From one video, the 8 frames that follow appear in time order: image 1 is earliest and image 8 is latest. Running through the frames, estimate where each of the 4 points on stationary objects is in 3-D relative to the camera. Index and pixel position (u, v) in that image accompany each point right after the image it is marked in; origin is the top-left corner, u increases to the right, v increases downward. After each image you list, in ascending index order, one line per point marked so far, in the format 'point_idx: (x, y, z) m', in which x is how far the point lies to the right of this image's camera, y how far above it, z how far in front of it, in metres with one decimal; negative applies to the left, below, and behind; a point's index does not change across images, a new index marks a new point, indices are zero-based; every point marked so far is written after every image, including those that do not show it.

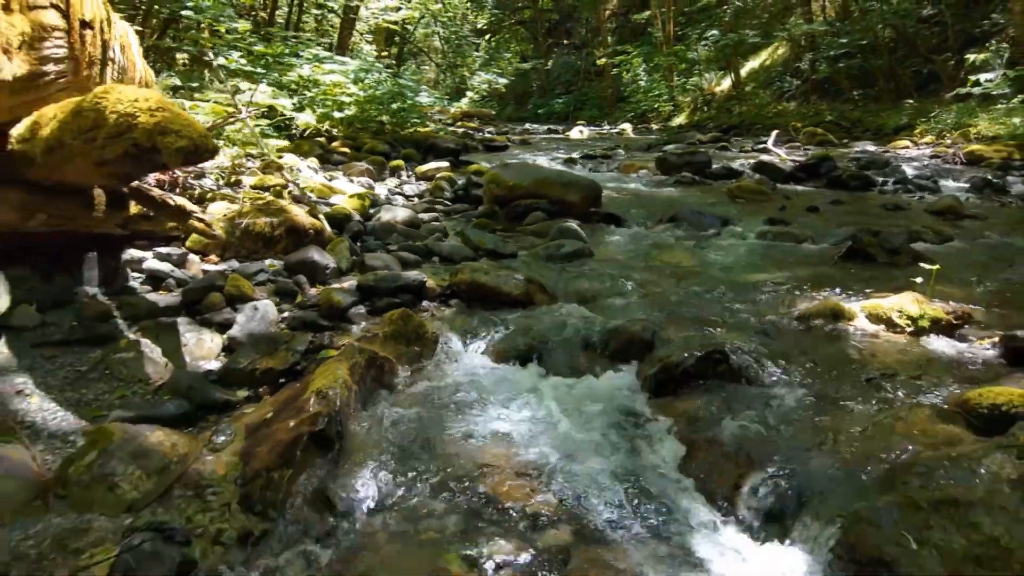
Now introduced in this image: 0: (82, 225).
0: (-3.0, +0.4, +4.3) m
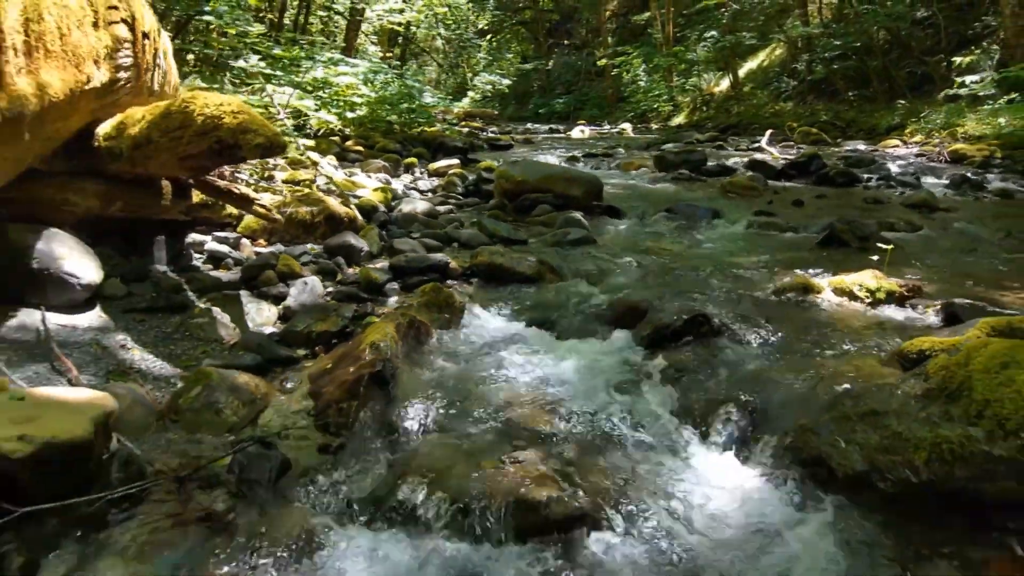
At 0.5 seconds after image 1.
0: (-2.9, +0.6, +4.9) m
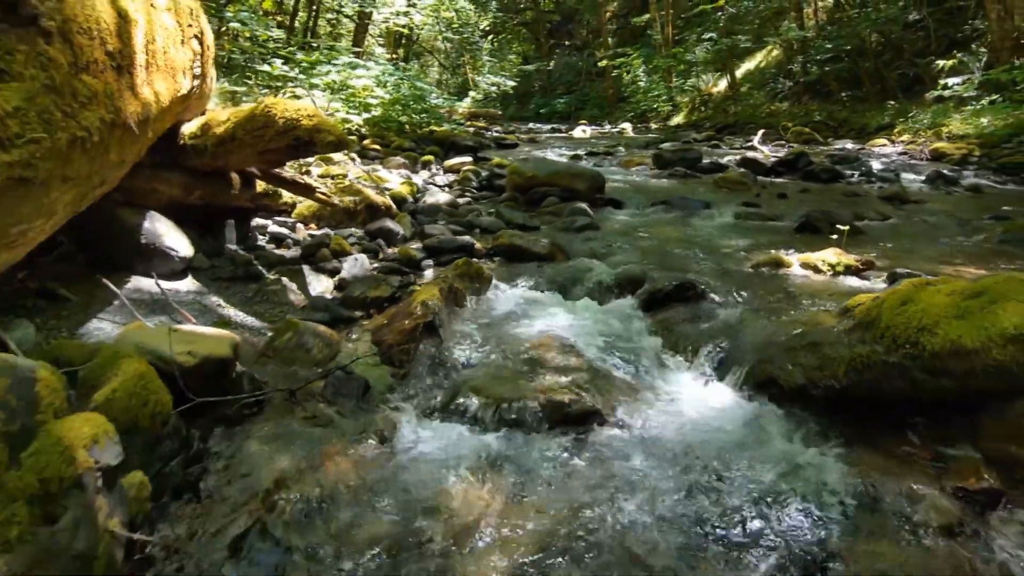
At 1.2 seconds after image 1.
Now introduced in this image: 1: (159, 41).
0: (-2.7, +0.8, +5.9) m
1: (-2.7, +1.8, +4.6) m
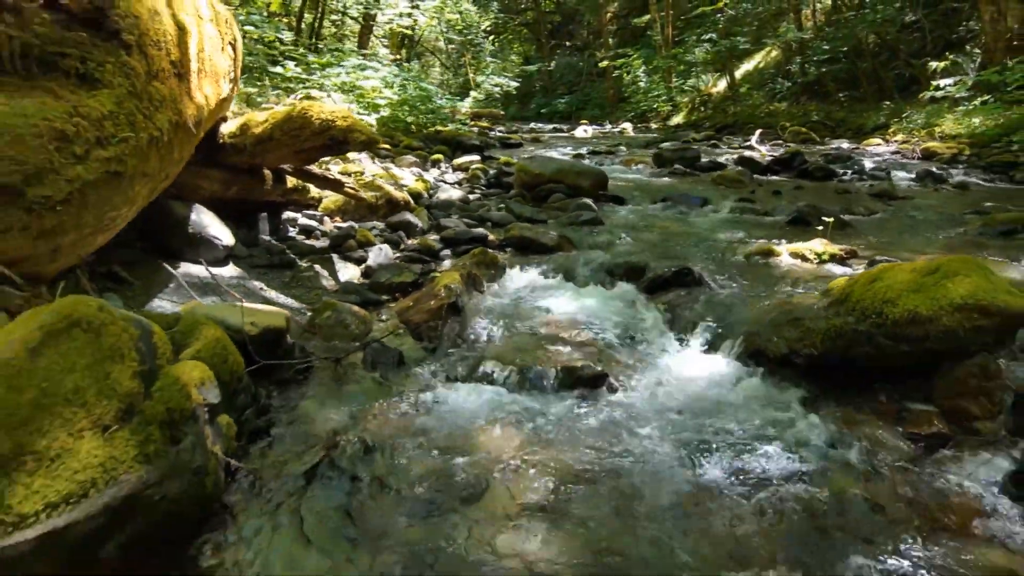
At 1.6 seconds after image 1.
0: (-2.6, +1.0, +6.4) m
1: (-2.5, +2.0, +5.1) m
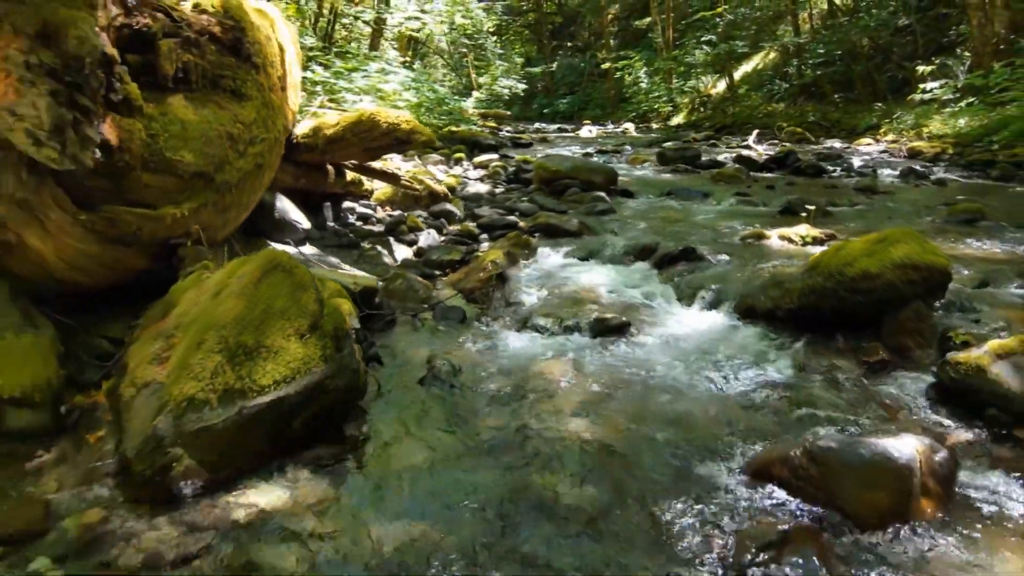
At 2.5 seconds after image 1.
0: (-2.2, +1.2, +7.5) m
1: (-2.2, +2.2, +6.2) m
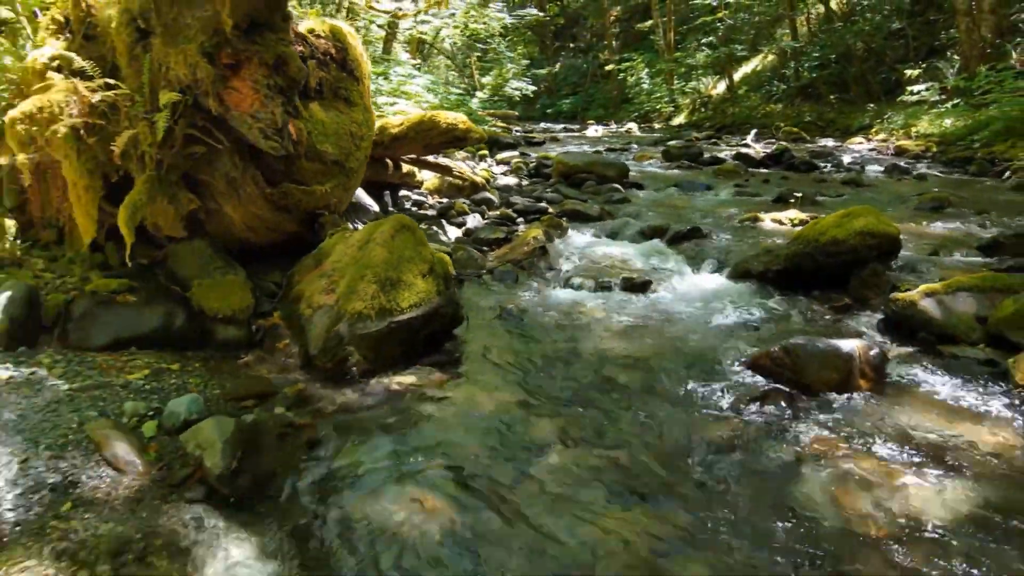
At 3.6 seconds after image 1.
0: (-1.8, +1.6, +8.9) m
1: (-1.7, +2.6, +7.6) m
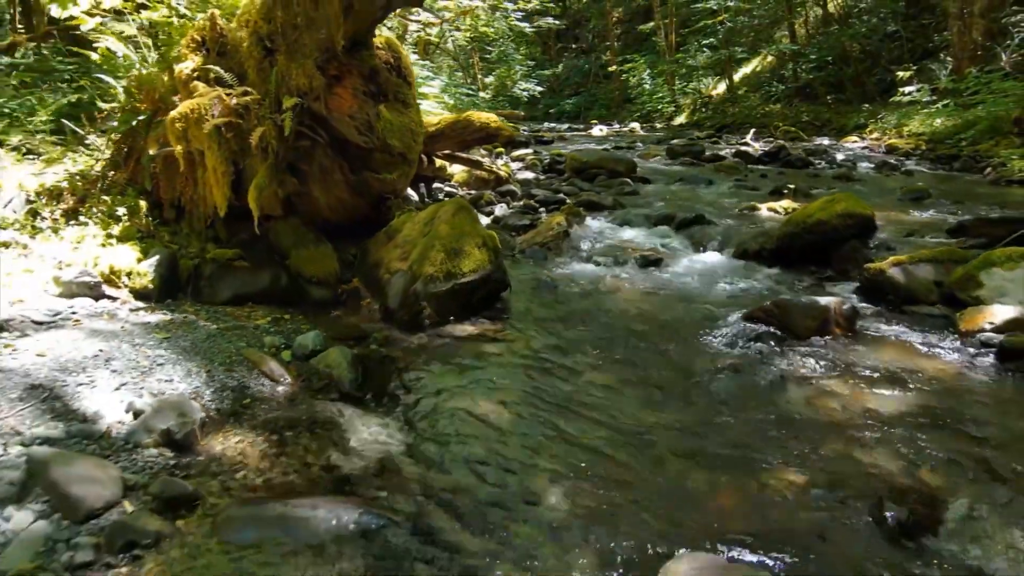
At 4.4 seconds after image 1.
0: (-1.4, +1.9, +9.9) m
1: (-1.3, +2.9, +8.6) m
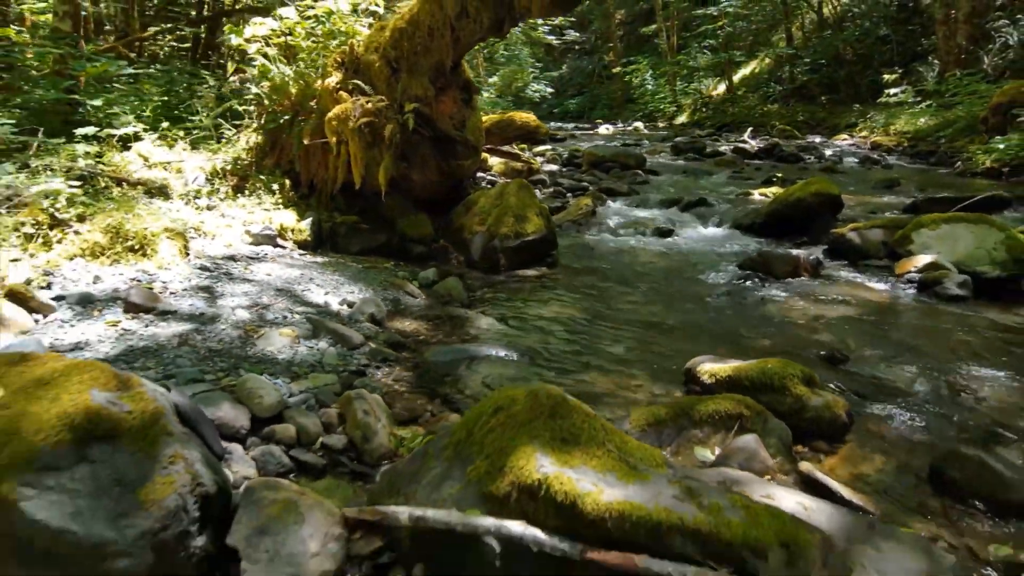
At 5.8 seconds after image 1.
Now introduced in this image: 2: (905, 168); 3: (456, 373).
0: (-0.8, +2.4, +11.8) m
1: (-0.7, +3.4, +10.6) m
2: (+10.8, +3.3, +17.1) m
3: (-0.4, -0.6, +4.4) m
